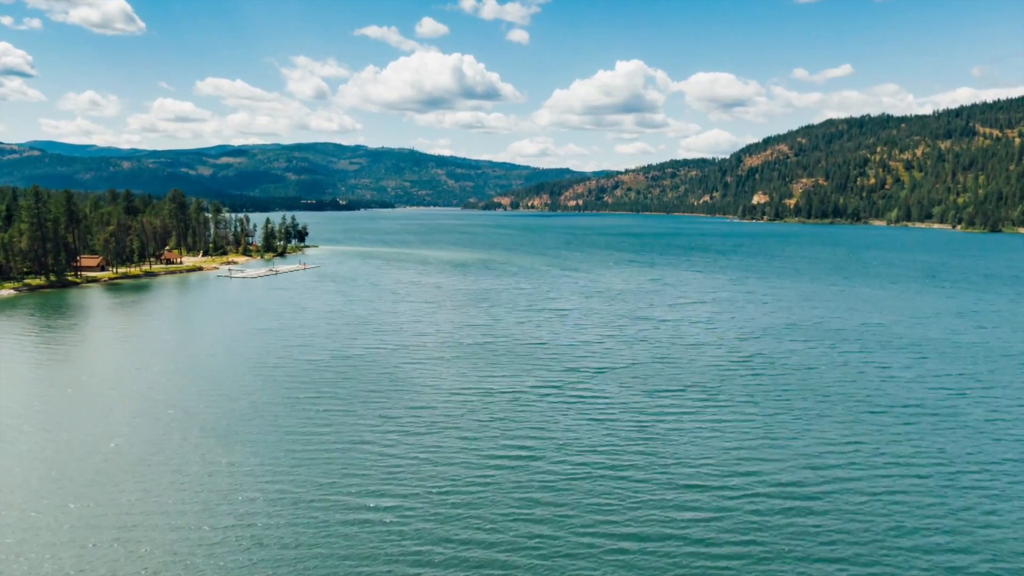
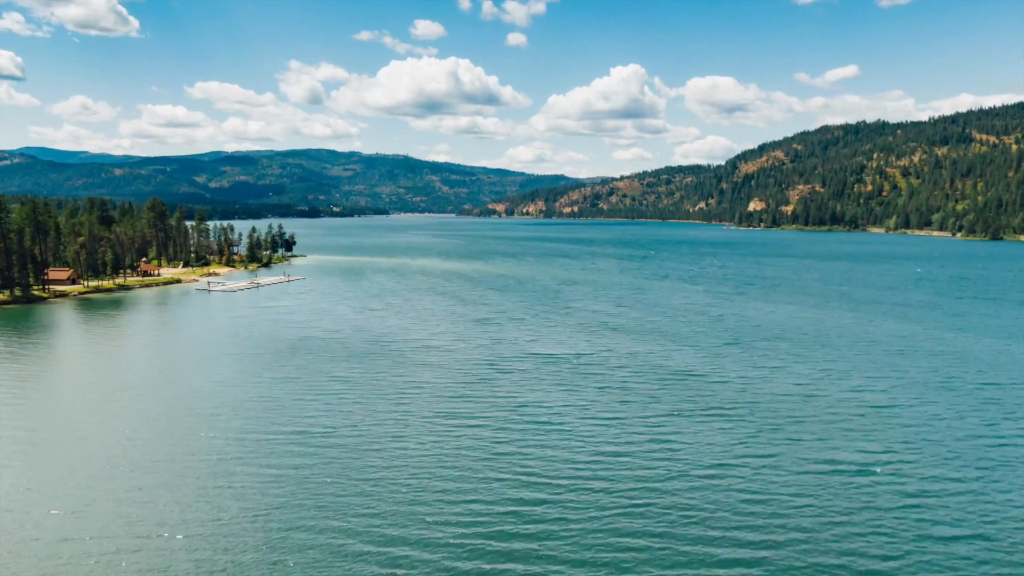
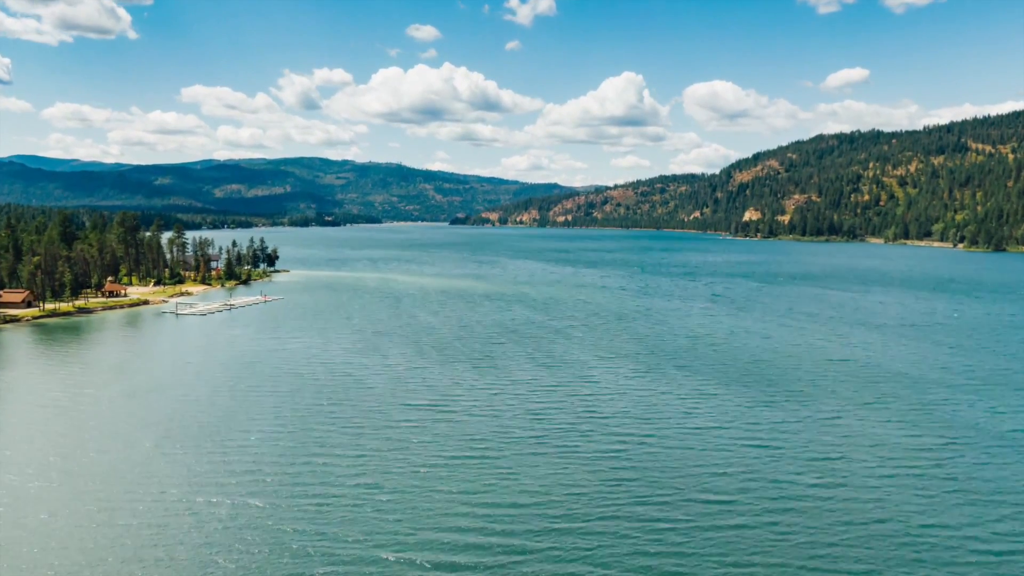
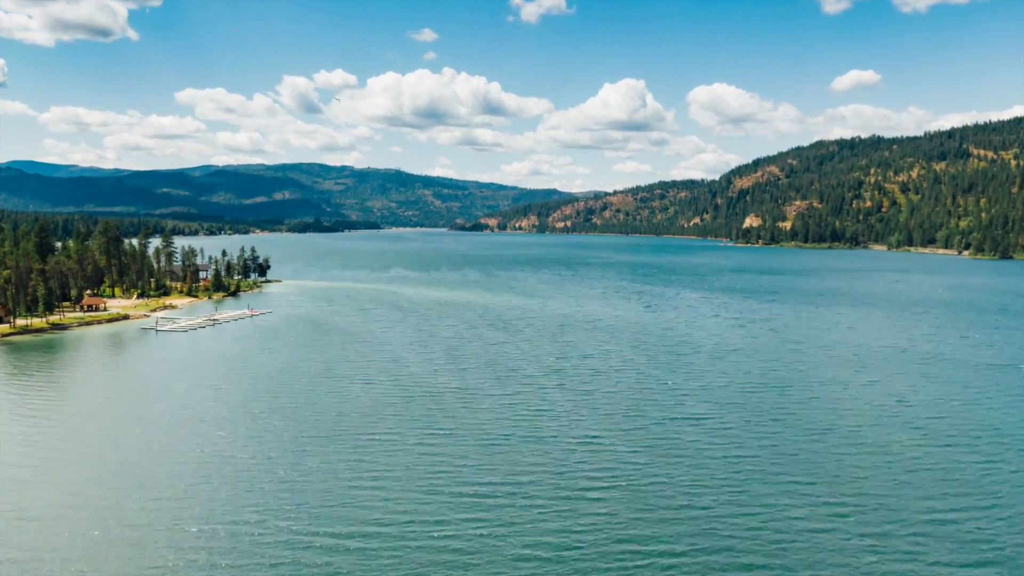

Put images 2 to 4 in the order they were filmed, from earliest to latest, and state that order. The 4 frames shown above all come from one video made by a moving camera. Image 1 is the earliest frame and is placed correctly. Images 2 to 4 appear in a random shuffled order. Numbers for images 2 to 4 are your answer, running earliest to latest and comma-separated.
2, 3, 4
